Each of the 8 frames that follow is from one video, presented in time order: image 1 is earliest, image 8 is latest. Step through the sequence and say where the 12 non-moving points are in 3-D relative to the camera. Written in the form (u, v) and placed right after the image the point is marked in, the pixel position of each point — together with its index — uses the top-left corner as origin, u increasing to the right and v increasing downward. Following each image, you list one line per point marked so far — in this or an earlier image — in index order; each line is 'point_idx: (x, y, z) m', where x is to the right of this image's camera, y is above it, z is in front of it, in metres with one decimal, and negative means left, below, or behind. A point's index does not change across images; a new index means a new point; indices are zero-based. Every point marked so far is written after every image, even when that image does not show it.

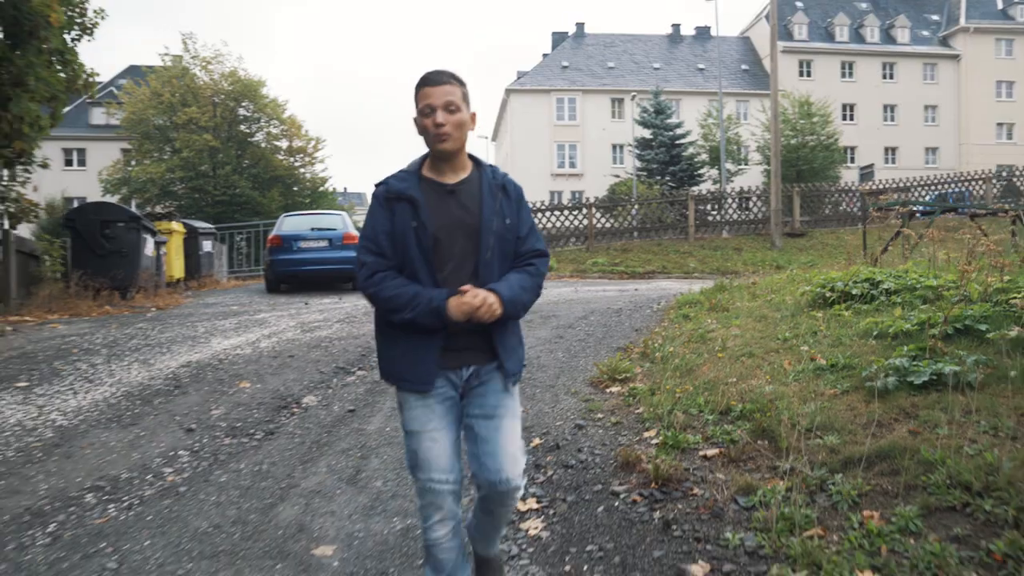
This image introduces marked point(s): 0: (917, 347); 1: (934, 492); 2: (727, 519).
0: (+1.9, -0.3, +3.9) m
1: (+1.3, -0.6, +2.7) m
2: (+0.8, -0.8, +3.0) m
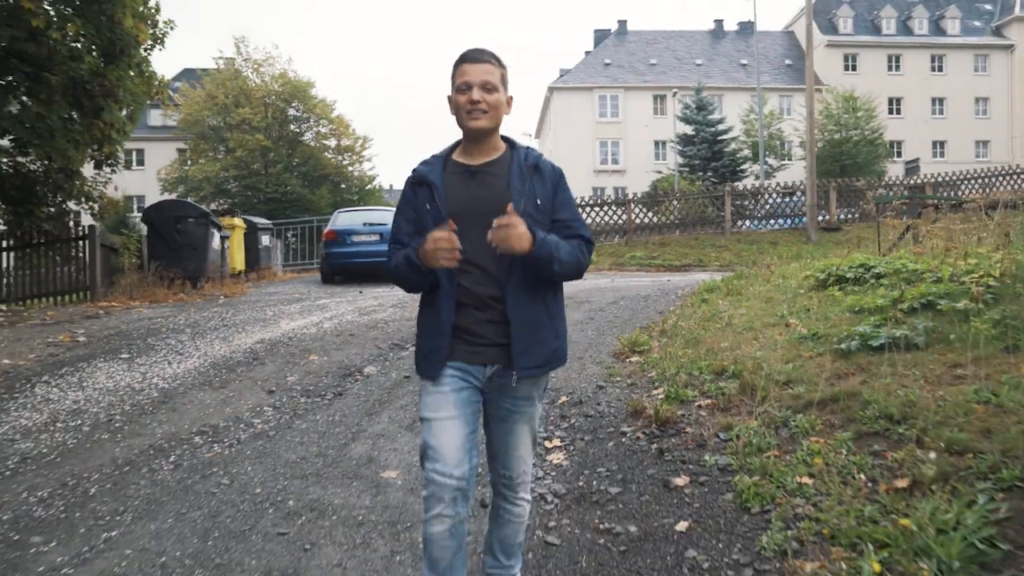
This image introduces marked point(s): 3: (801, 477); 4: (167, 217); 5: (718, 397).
0: (+2.1, -0.2, +4.7) m
1: (+1.4, -0.5, +3.4) m
2: (+0.9, -0.7, +3.8) m
3: (+1.1, -0.7, +3.2) m
4: (-5.5, +1.1, +13.4) m
5: (+1.1, -0.5, +4.3) m
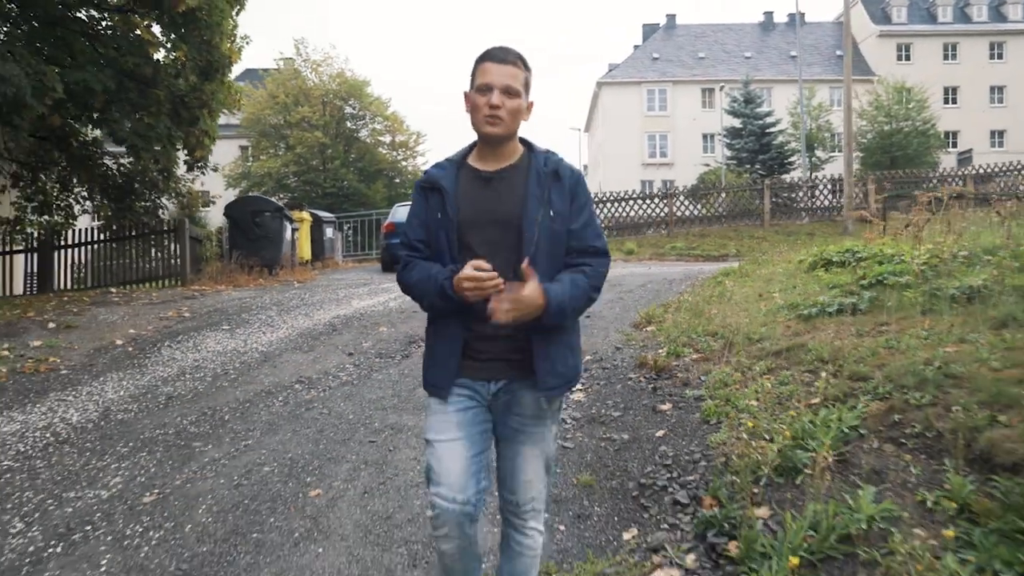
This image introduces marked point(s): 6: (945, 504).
0: (+2.3, 0.0, +5.8) m
1: (+1.6, -0.4, +4.6) m
2: (+1.1, -0.6, +5.0) m
3: (+1.2, -0.5, +4.4) m
4: (-4.7, +1.4, +14.9) m
5: (+1.3, -0.4, +5.5) m
6: (+1.4, -0.7, +2.6) m
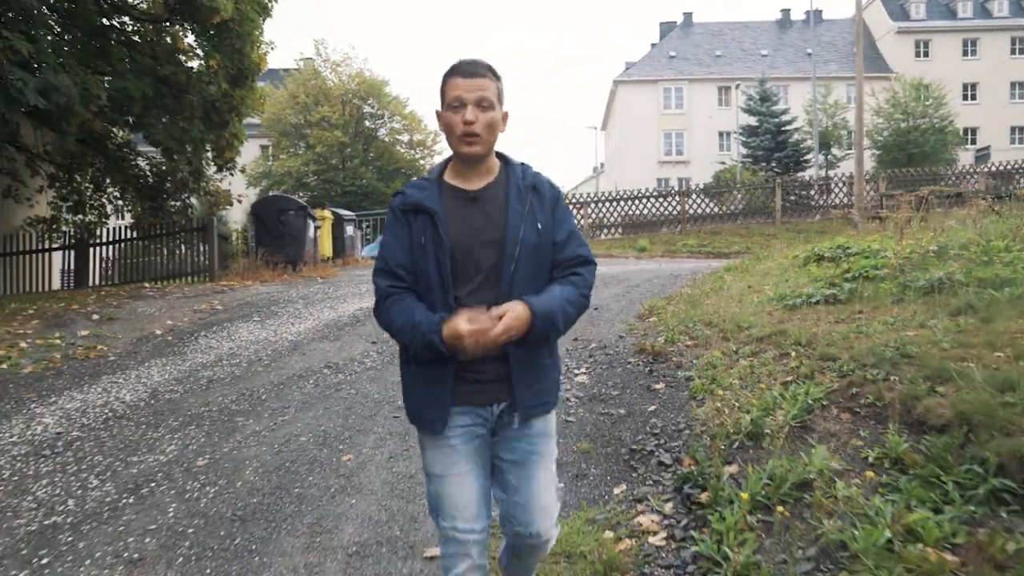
0: (+2.4, 0.0, +6.3) m
1: (+1.6, -0.3, +5.1) m
2: (+1.1, -0.5, +5.5) m
3: (+1.3, -0.5, +4.9) m
4: (-4.4, +1.4, +15.6) m
5: (+1.3, -0.3, +6.0) m
6: (+1.4, -0.6, +3.2) m
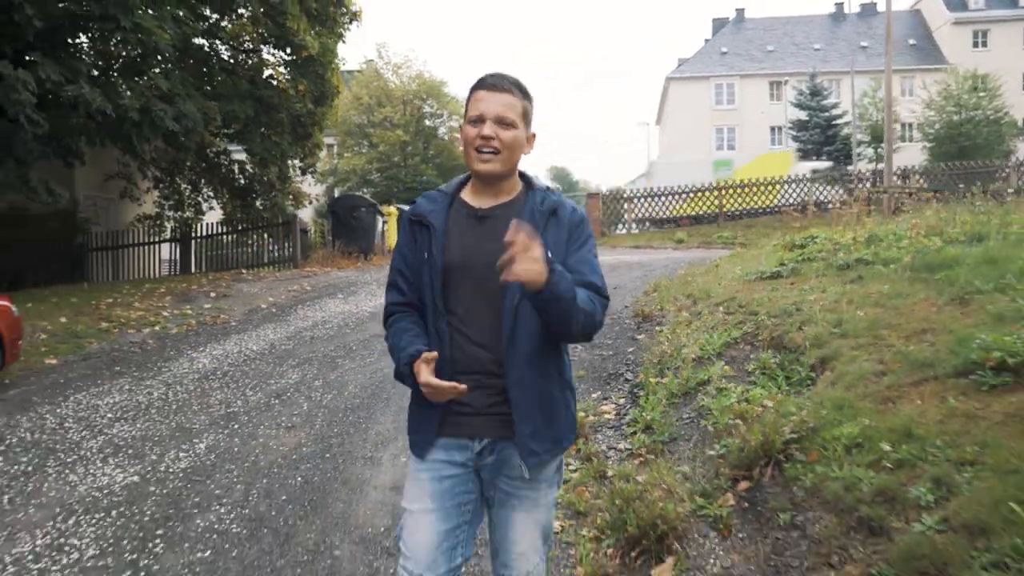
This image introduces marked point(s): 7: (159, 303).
0: (+2.6, +0.2, +8.1) m
1: (+1.8, -0.1, +7.0) m
2: (+1.3, -0.3, +7.5) m
3: (+1.4, -0.3, +6.8) m
4: (-3.5, +1.7, +17.8) m
5: (+1.6, -0.1, +8.0) m
6: (+1.5, -0.5, +5.1) m
7: (-4.5, -0.2, +10.9) m
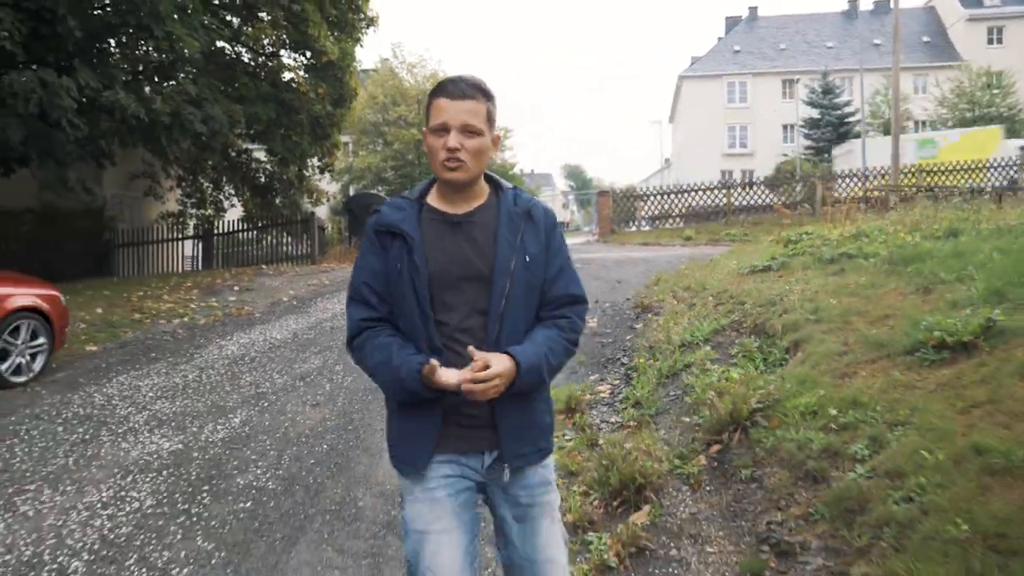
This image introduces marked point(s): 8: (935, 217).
0: (+2.7, +0.3, +8.6) m
1: (+1.9, -0.1, +7.5) m
2: (+1.4, -0.2, +8.0) m
3: (+1.5, -0.2, +7.3) m
4: (-3.3, +1.8, +18.4) m
5: (+1.6, -0.1, +8.5) m
6: (+1.5, -0.4, +5.6) m
7: (-4.4, -0.1, +11.5) m
8: (+4.0, +0.7, +7.9) m
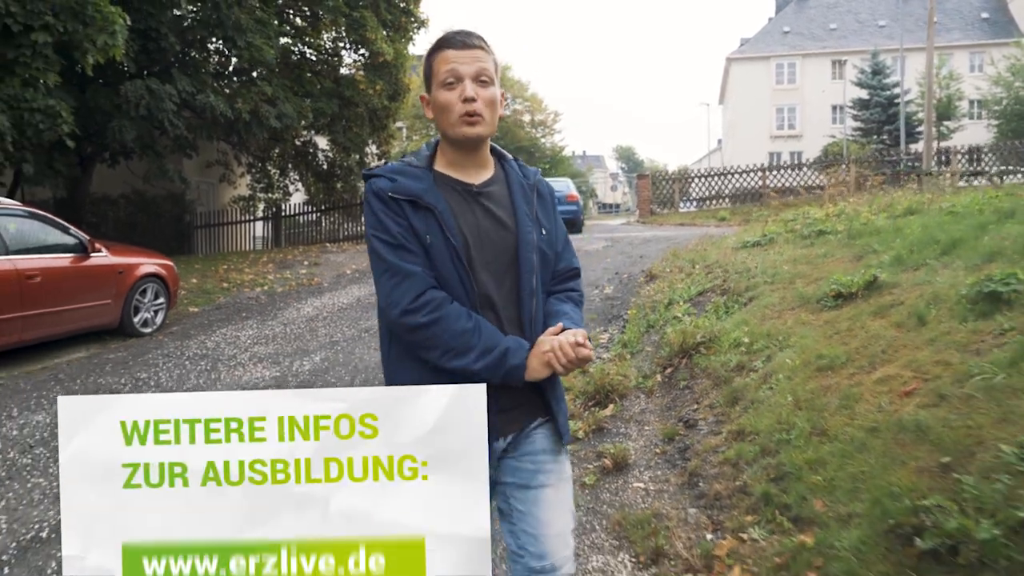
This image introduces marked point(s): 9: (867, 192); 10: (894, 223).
0: (+3.0, +0.6, +10.0) m
1: (+2.1, +0.2, +8.9) m
2: (+1.7, +0.1, +9.4) m
3: (+1.7, +0.1, +8.8) m
4: (-2.3, +2.4, +20.1) m
5: (+2.0, +0.2, +9.9) m
6: (+1.6, -0.1, +7.0) m
7: (-3.9, +0.3, +13.3) m
8: (+4.3, +1.0, +9.2) m
9: (+4.9, +1.3, +11.6) m
10: (+3.5, +0.6, +7.6) m
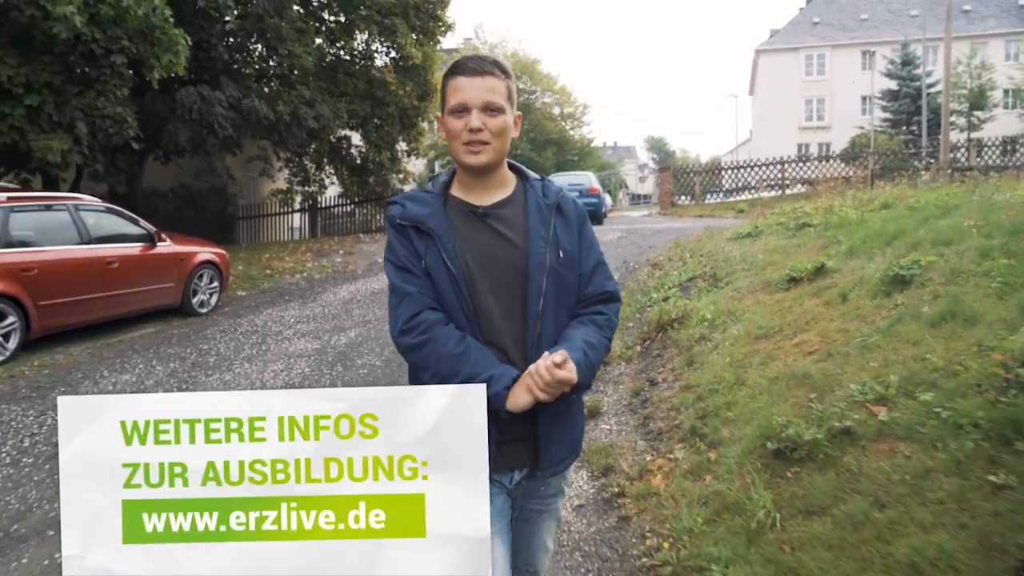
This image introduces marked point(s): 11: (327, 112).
0: (+3.2, +0.8, +10.9) m
1: (+2.3, +0.4, +9.9) m
2: (+1.8, +0.2, +10.4) m
3: (+1.9, +0.2, +9.7) m
4: (-1.7, +2.6, +21.2) m
5: (+2.2, +0.4, +10.8) m
6: (+1.7, 0.0, +8.0) m
7: (-3.6, +0.5, +14.4) m
8: (+4.4, +1.1, +10.1) m
9: (+5.1, +1.5, +12.4) m
10: (+3.6, +0.7, +8.5) m
11: (-3.2, +3.0, +14.4) m
